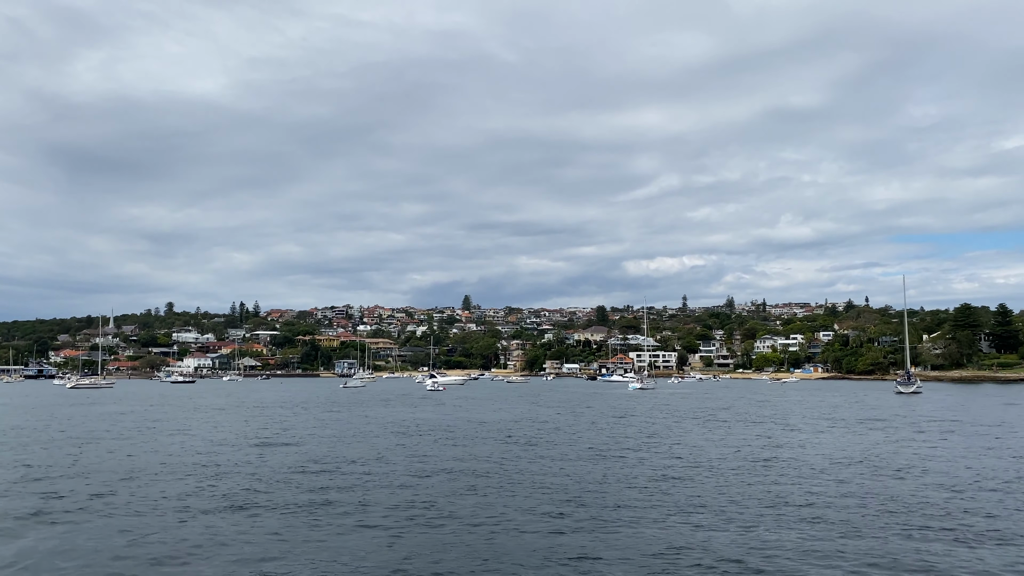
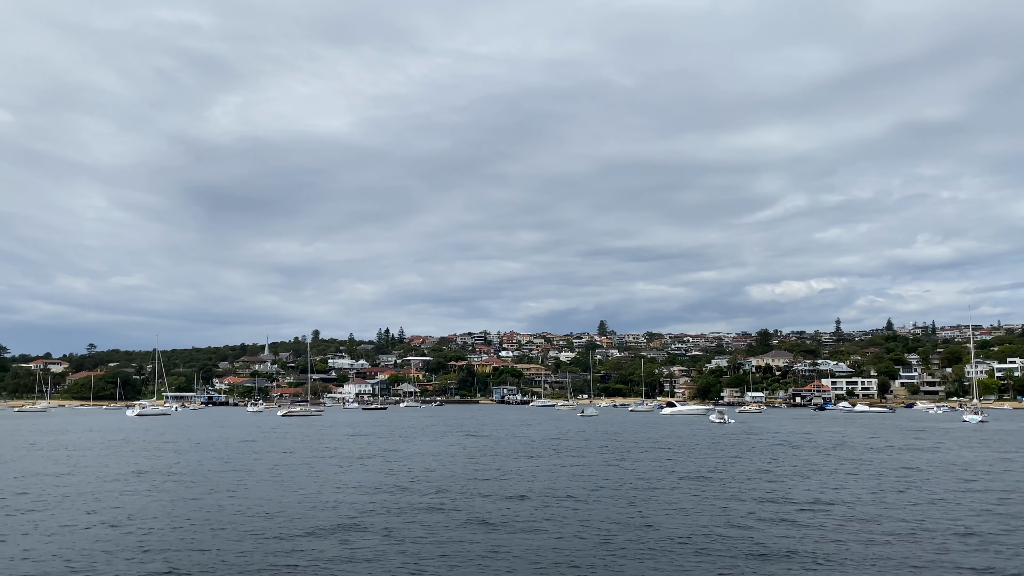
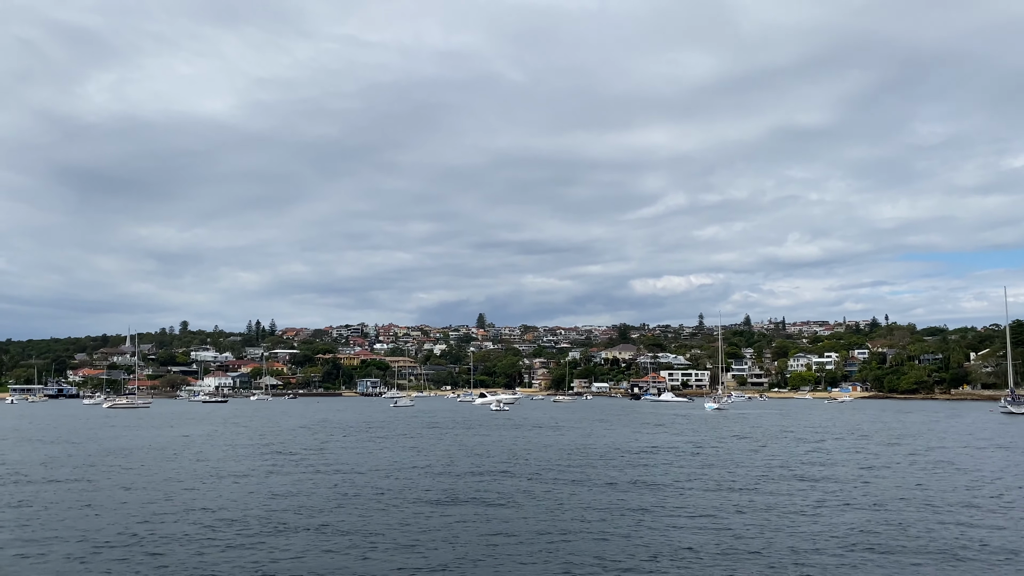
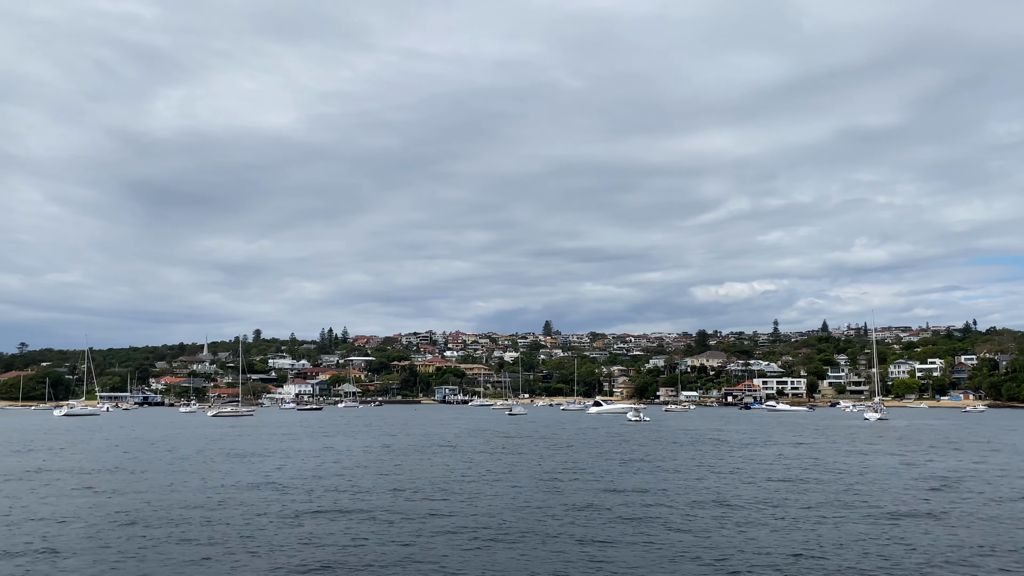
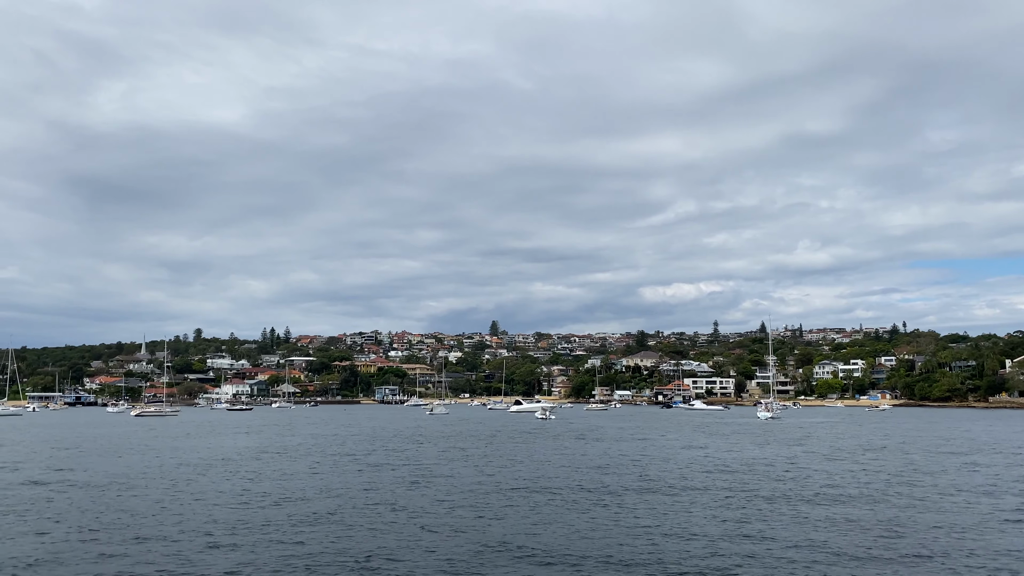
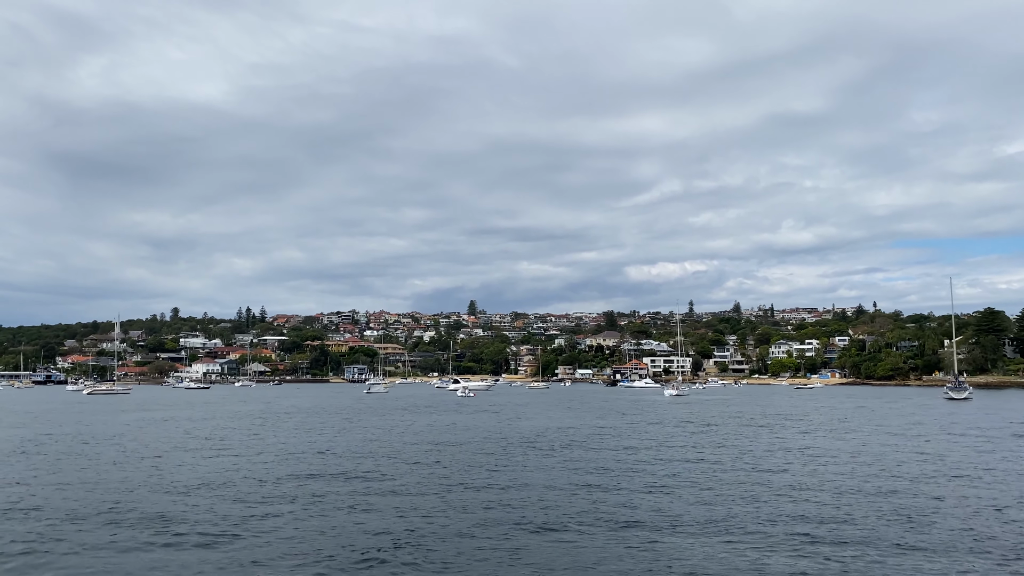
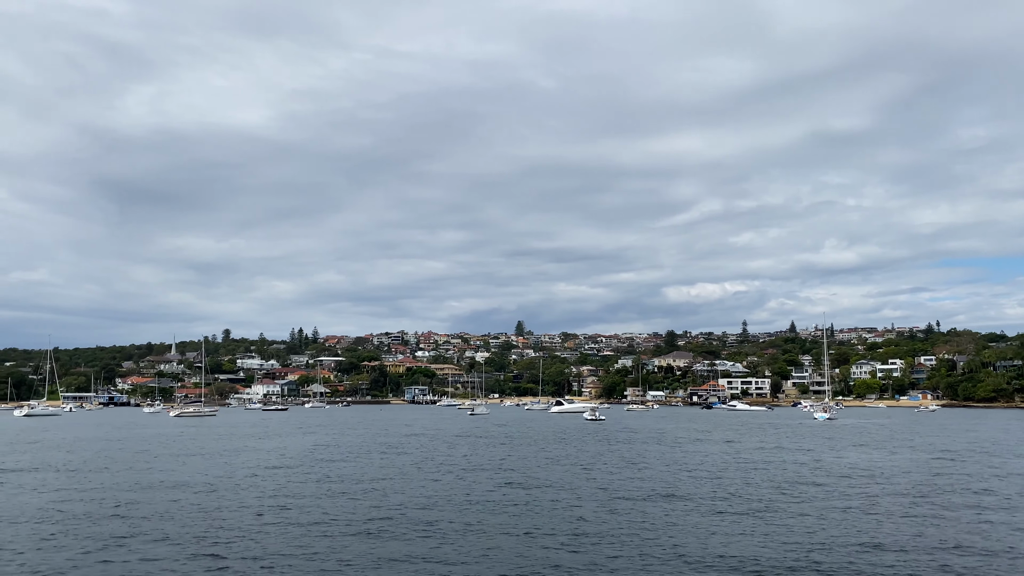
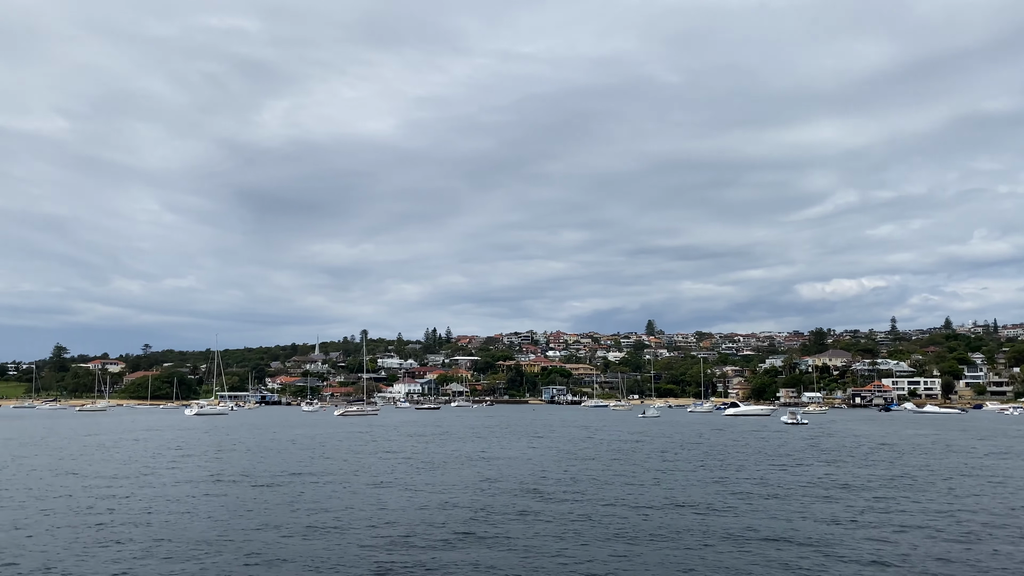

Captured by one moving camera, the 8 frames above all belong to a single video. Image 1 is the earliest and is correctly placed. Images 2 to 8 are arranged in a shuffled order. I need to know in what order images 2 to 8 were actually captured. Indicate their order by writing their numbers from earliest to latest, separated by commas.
6, 3, 5, 7, 4, 2, 8
